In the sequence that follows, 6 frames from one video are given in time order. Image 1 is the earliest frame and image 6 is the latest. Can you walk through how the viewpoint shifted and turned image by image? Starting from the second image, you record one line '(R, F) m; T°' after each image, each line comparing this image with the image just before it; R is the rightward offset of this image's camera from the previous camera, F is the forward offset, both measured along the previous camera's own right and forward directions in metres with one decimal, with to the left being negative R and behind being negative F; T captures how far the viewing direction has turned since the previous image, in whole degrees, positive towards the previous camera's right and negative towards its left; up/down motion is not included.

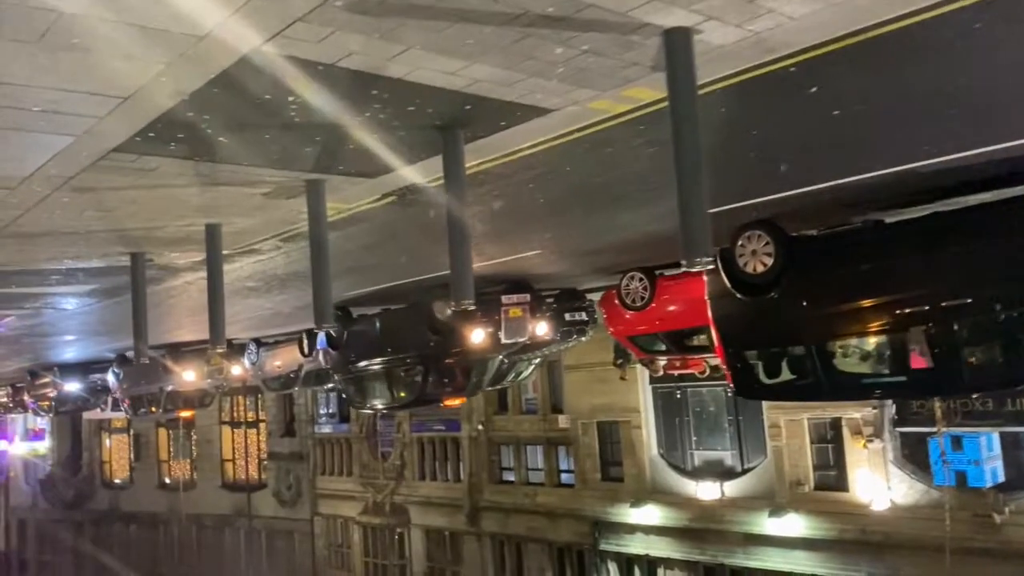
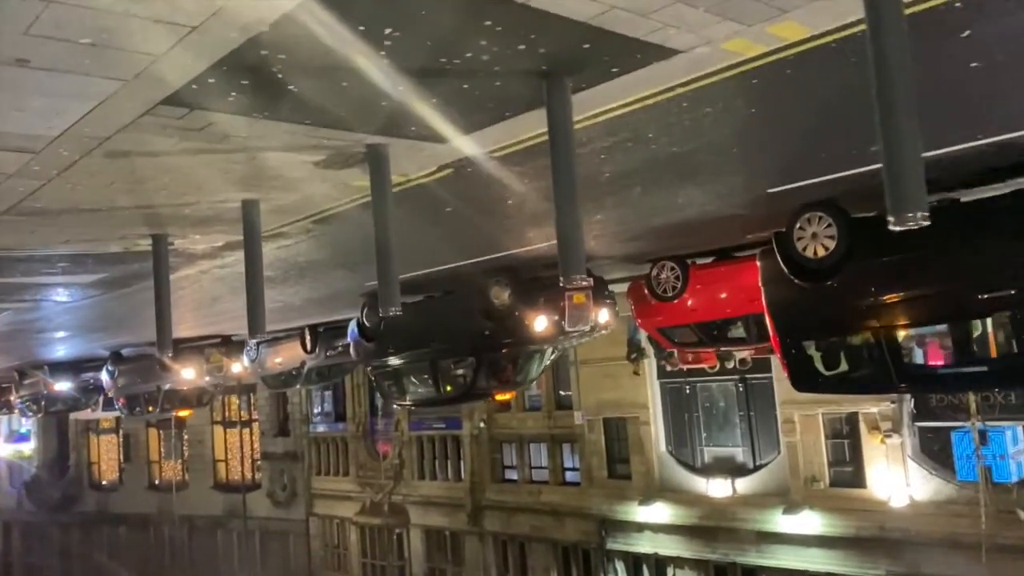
(-0.6, +0.7) m; +1°
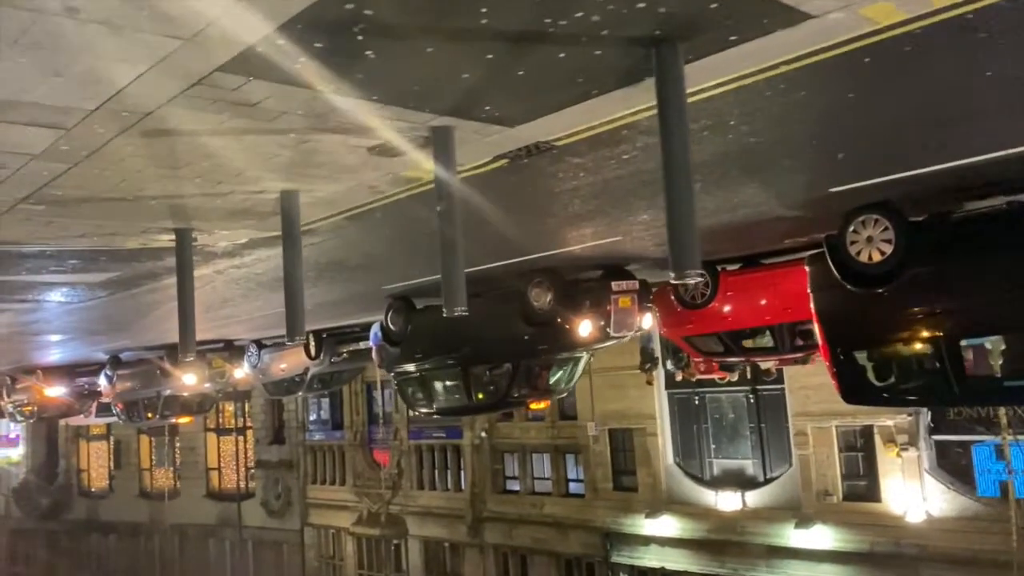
(-0.5, +0.5) m; +1°
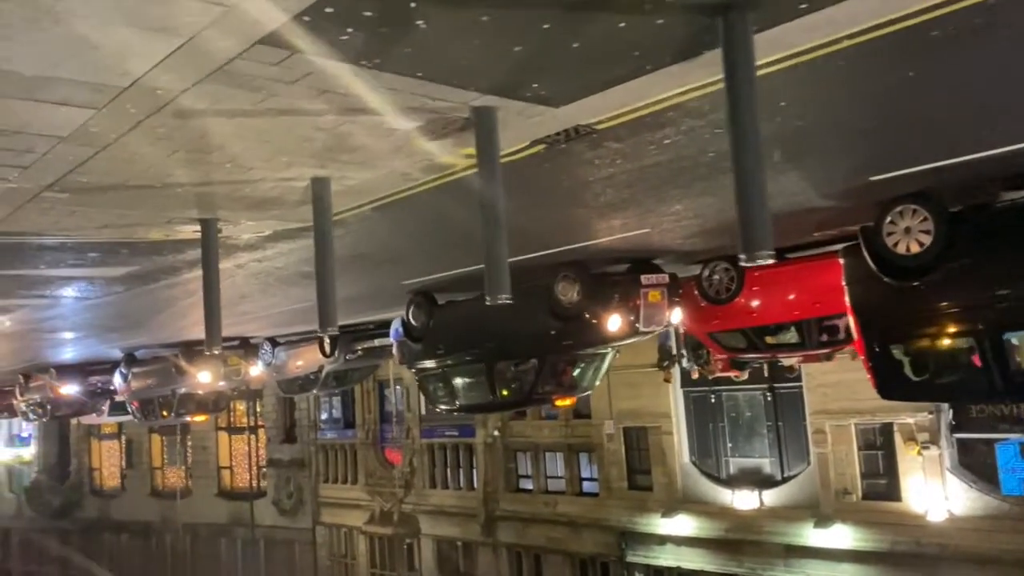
(-0.2, +0.2) m; -1°
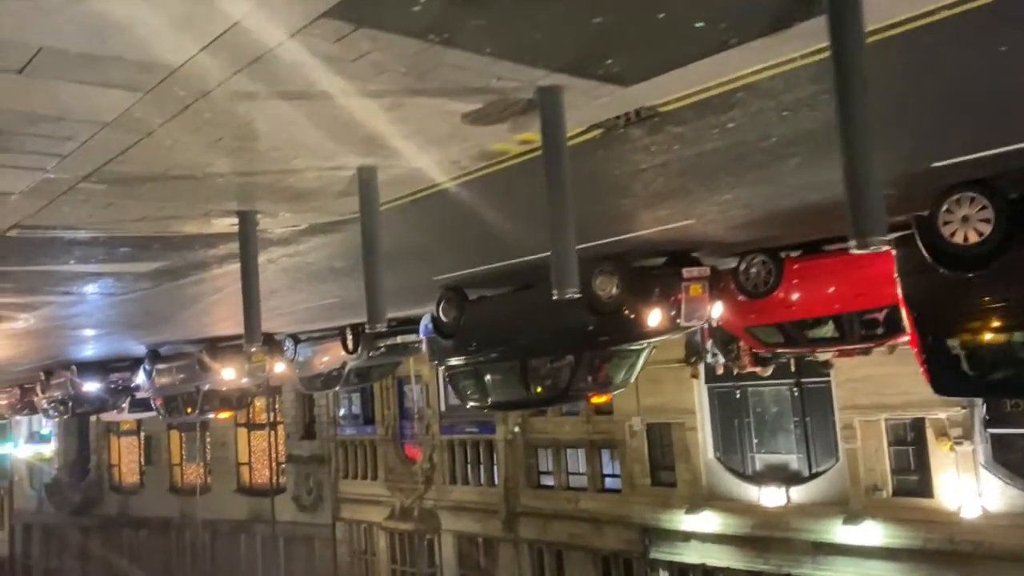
(-0.3, +0.3) m; -1°
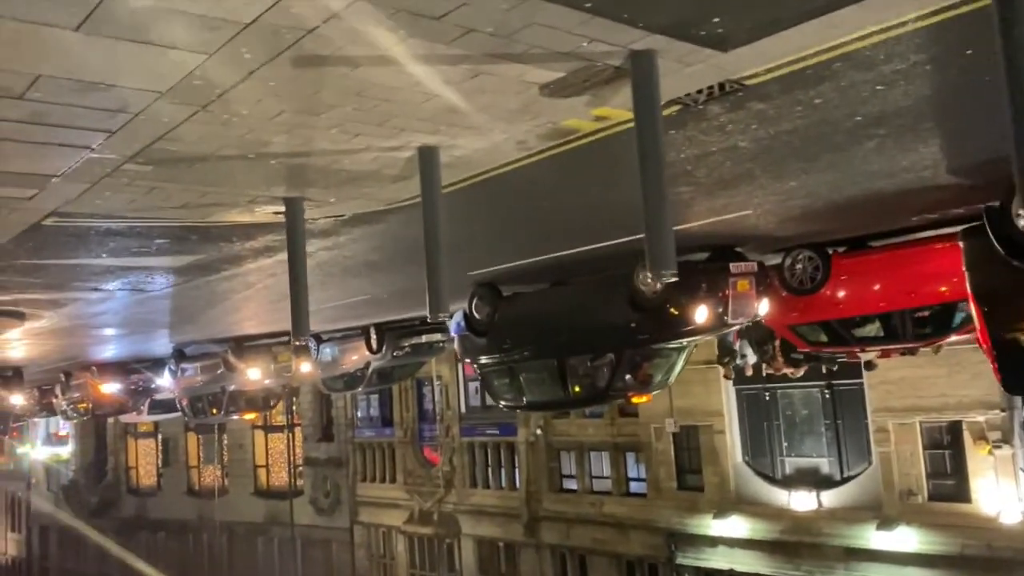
(-0.4, +0.4) m; -1°
